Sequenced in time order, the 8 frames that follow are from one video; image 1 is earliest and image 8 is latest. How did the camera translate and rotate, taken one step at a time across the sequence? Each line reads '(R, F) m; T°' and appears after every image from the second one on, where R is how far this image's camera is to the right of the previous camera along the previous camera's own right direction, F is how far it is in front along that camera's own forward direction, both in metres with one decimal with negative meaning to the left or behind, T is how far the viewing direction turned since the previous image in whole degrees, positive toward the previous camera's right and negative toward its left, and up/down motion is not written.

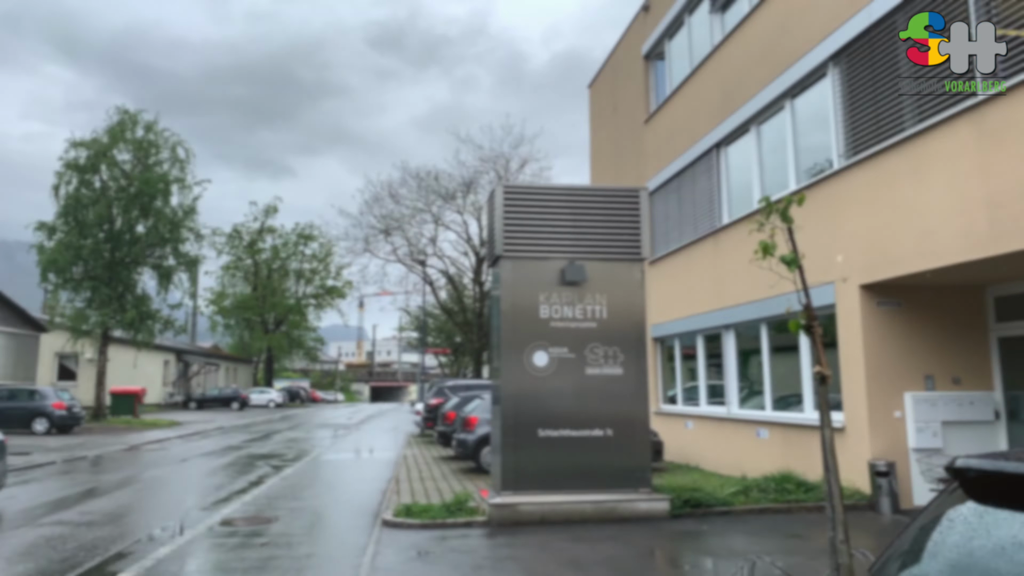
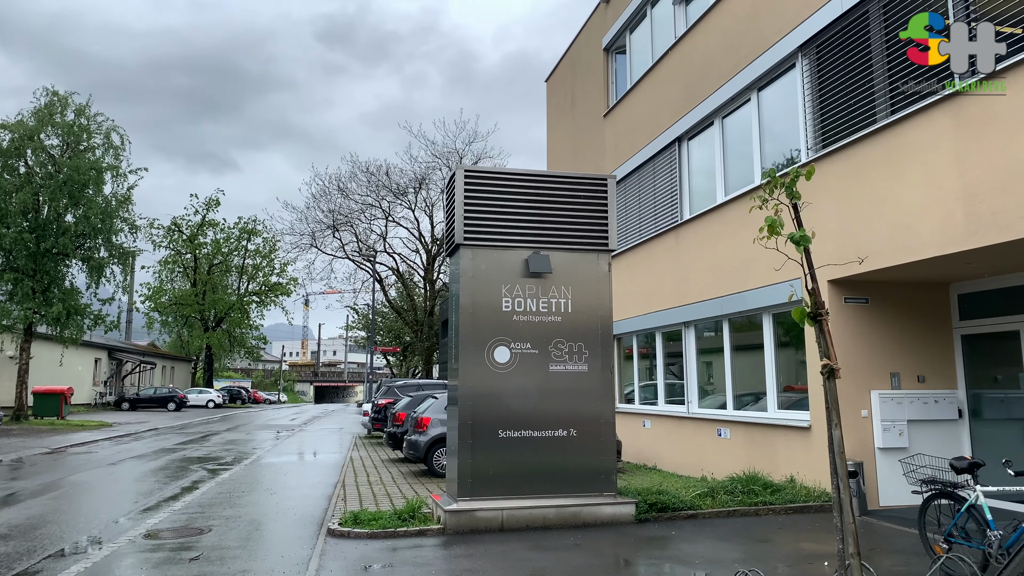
(-0.1, +0.5) m; +4°
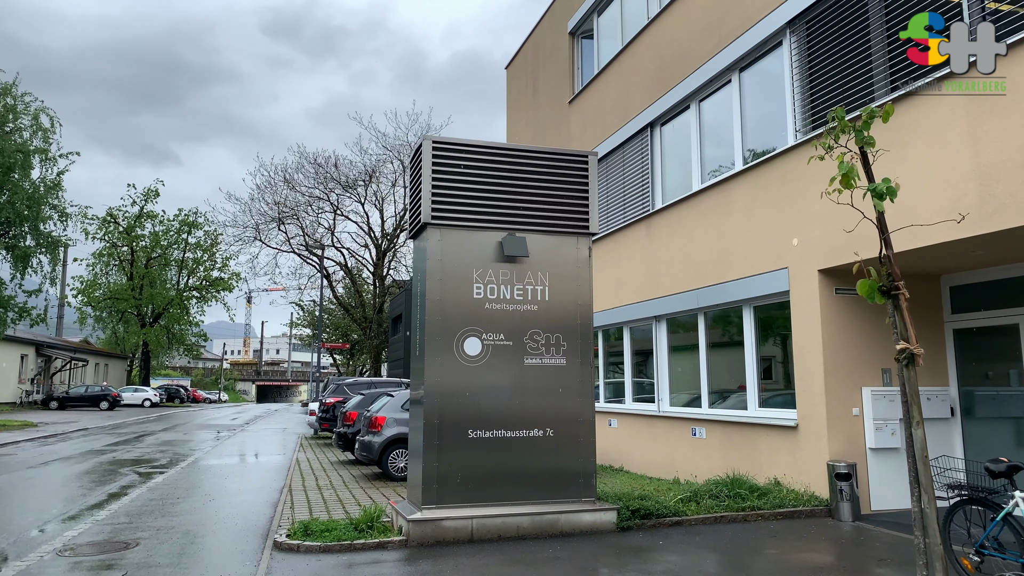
(-0.2, +0.8) m; +4°
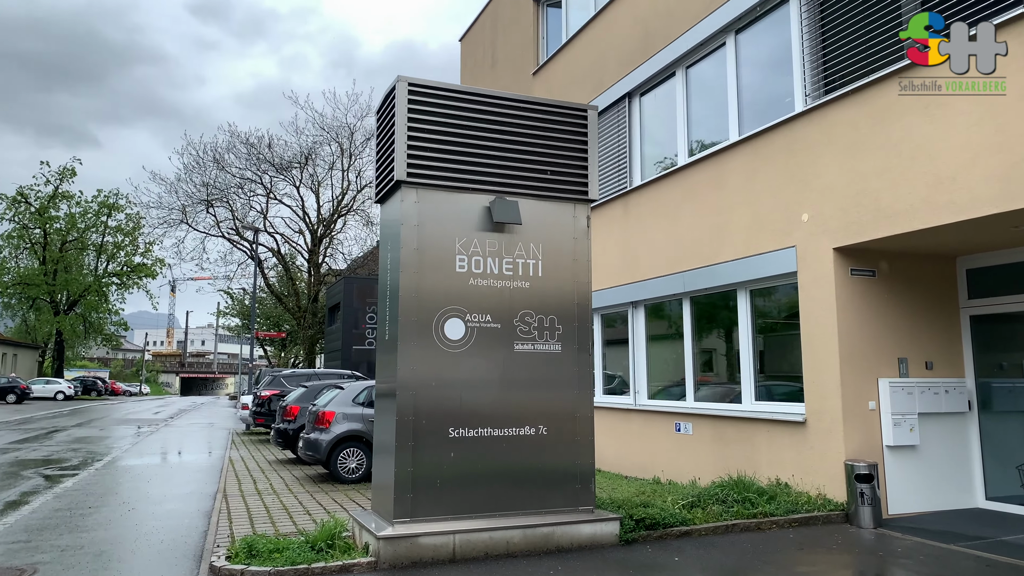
(-0.5, +1.1) m; +5°
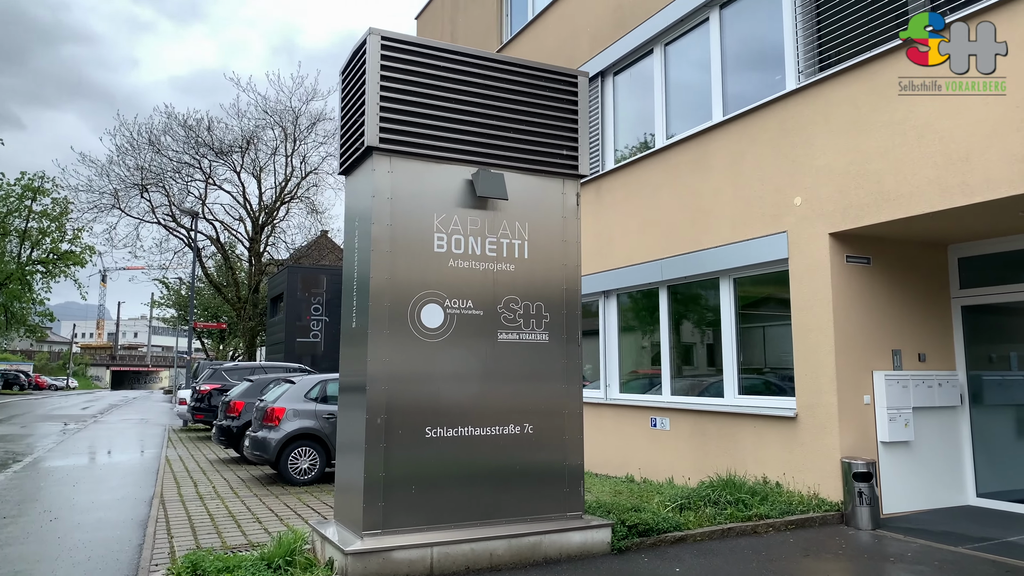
(-0.3, +0.6) m; +4°
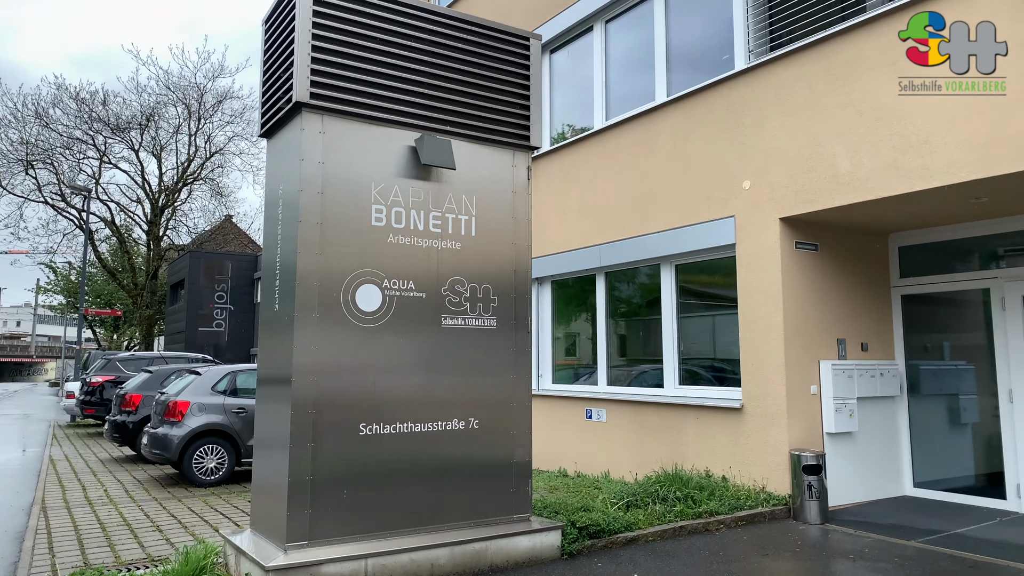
(-0.2, +0.6) m; +7°
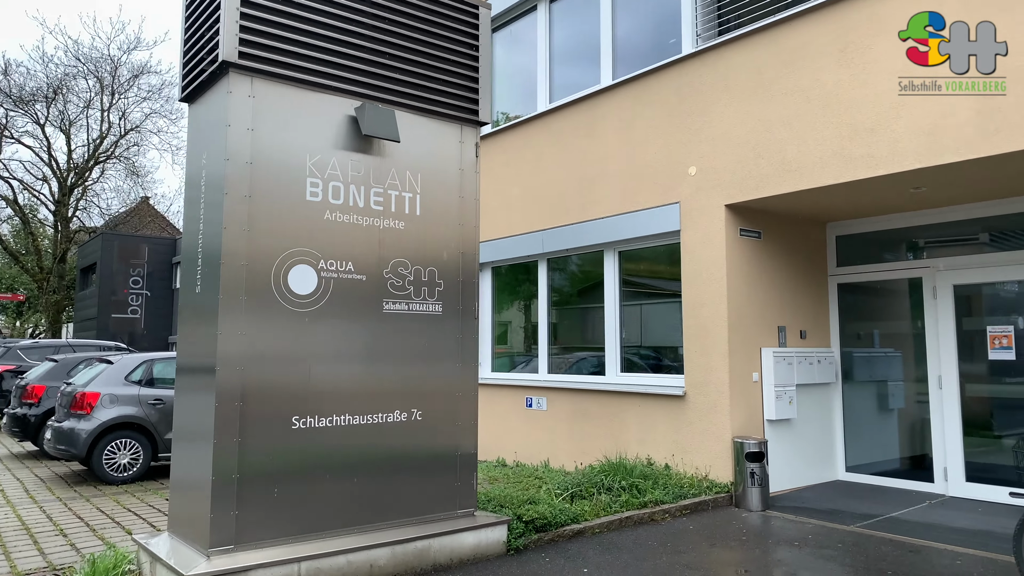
(-0.1, +0.3) m; +6°
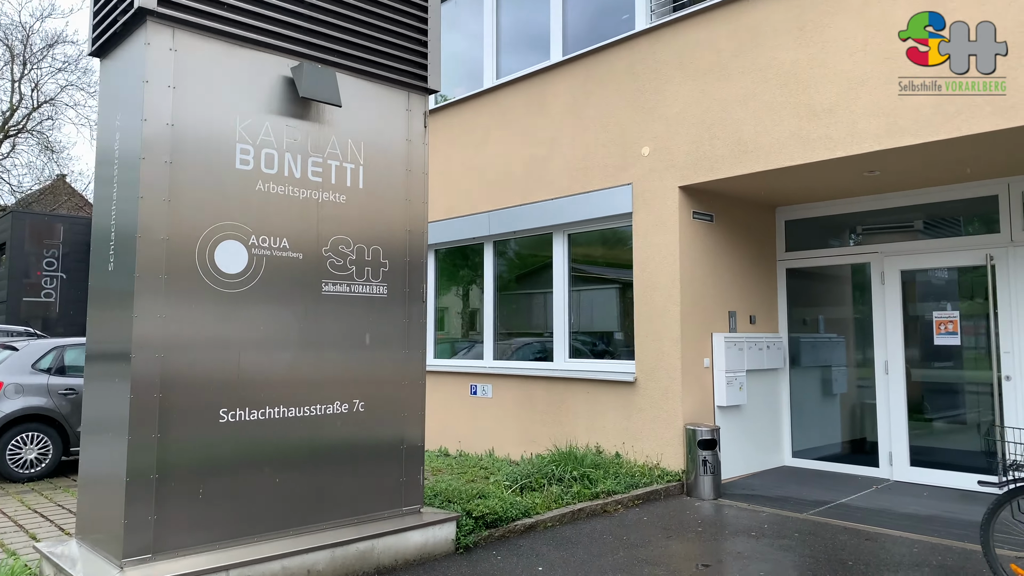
(-0.1, +0.3) m; +5°
